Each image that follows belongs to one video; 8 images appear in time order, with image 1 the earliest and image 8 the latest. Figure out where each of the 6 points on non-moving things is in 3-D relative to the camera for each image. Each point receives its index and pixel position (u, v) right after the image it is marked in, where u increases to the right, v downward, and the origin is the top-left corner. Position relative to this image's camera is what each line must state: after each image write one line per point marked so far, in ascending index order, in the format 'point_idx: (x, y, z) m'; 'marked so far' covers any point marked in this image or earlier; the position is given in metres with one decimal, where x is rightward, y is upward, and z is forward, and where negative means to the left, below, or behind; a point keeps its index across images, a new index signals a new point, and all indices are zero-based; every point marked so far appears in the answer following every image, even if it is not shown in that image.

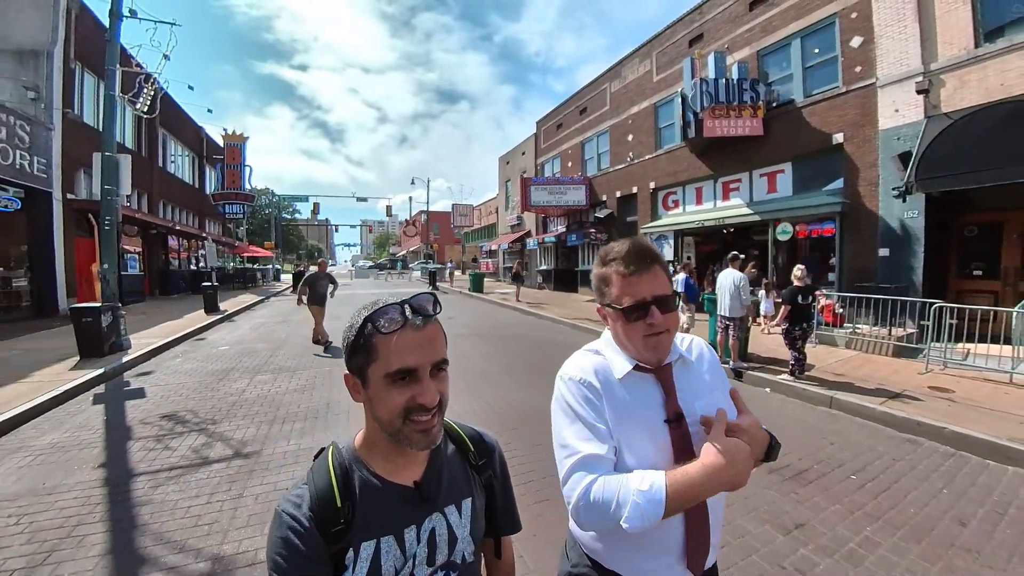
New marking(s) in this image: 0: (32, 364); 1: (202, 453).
0: (-6.6, -1.0, +7.0) m
1: (-2.4, -1.3, +3.9) m
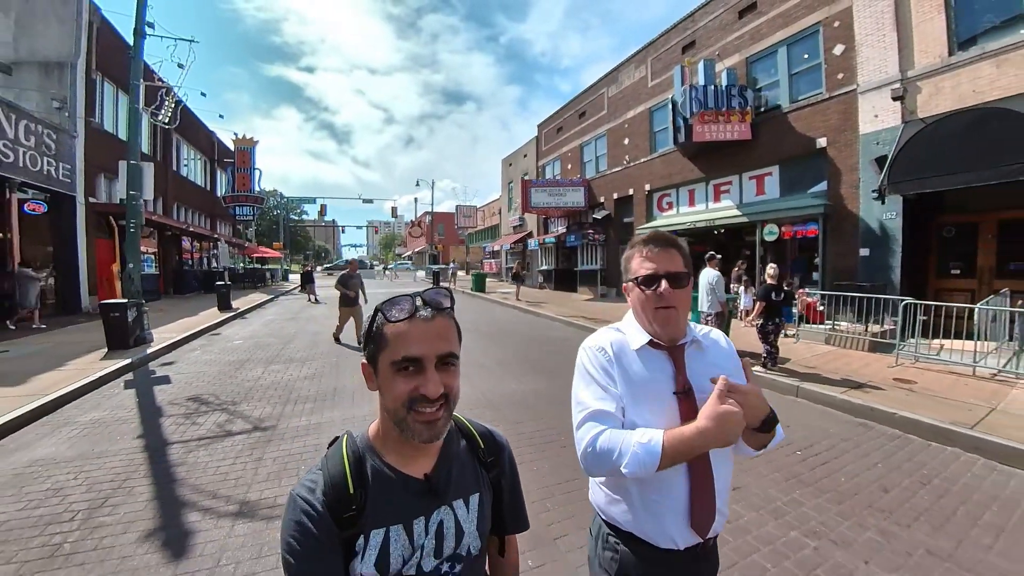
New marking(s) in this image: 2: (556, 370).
0: (-6.7, -1.0, +7.6) m
1: (-2.5, -1.2, +4.5) m
2: (+0.7, -1.4, +8.4) m
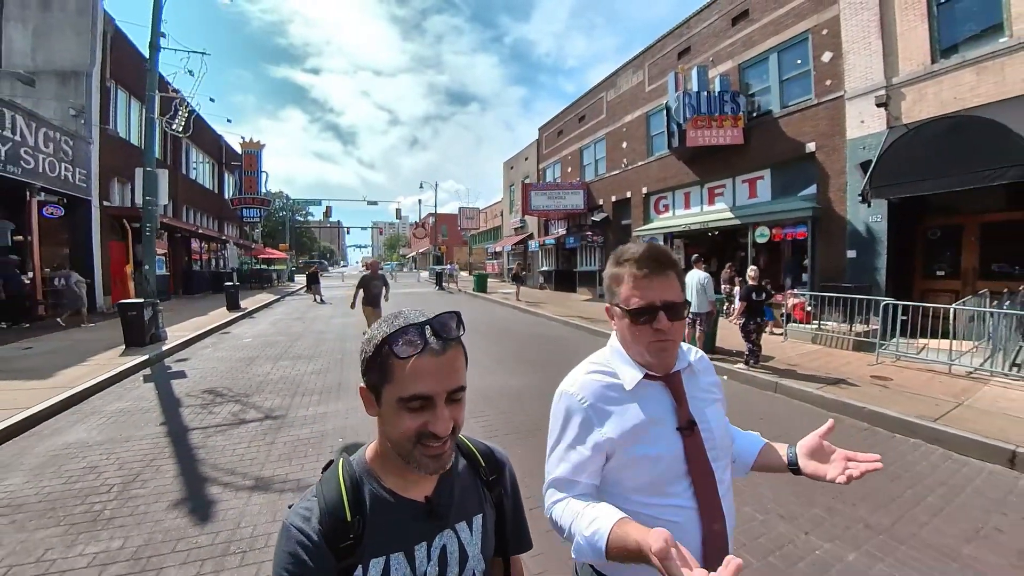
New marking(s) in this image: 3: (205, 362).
0: (-6.8, -1.0, +8.1) m
1: (-2.6, -1.2, +4.9) m
2: (+0.7, -1.4, +8.8) m
3: (-4.7, -1.1, +7.6) m
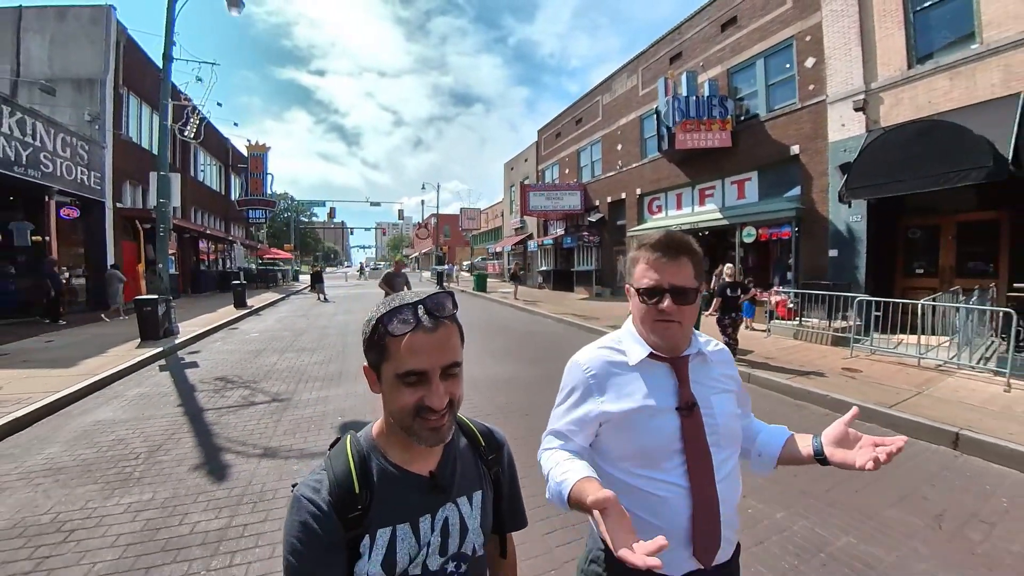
0: (-6.9, -1.0, +8.6) m
1: (-2.8, -1.2, +5.4) m
2: (+0.5, -1.4, +9.2) m
3: (-4.8, -1.1, +8.1) m
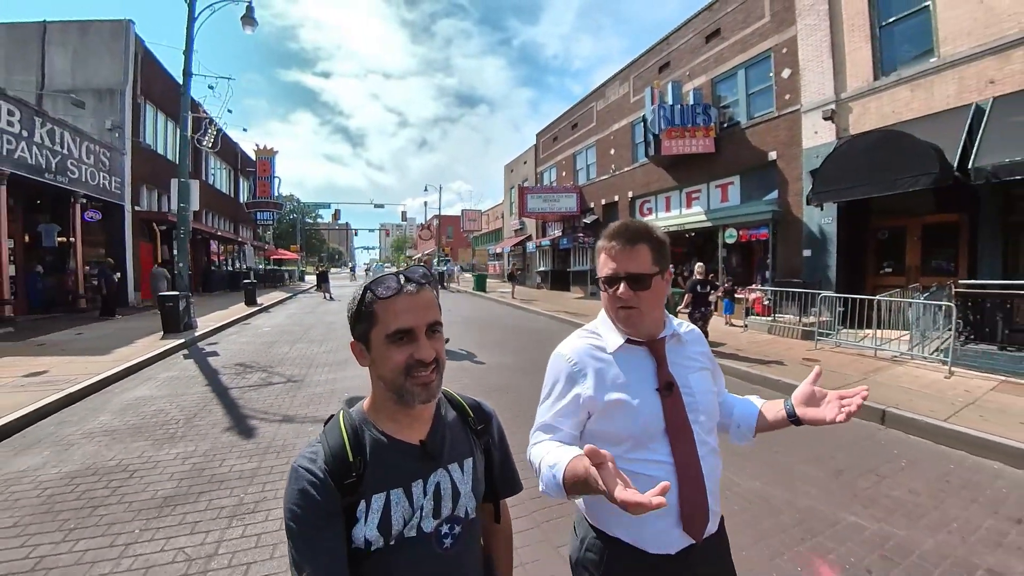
0: (-7.1, -0.9, +9.4) m
1: (-3.0, -1.1, +6.2) m
2: (+0.4, -1.3, +10.0) m
3: (-5.0, -1.0, +8.9) m
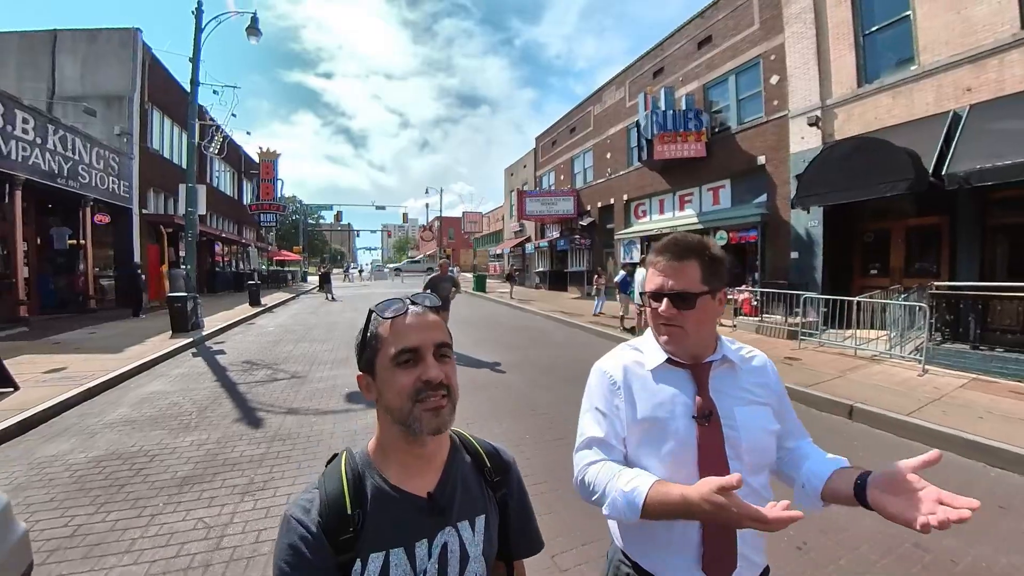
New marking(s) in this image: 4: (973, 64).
0: (-7.2, -0.9, +9.8) m
1: (-3.1, -1.1, +6.6) m
2: (+0.3, -1.3, +10.3) m
3: (-5.1, -1.0, +9.3) m
4: (+8.3, +4.0, +9.0) m
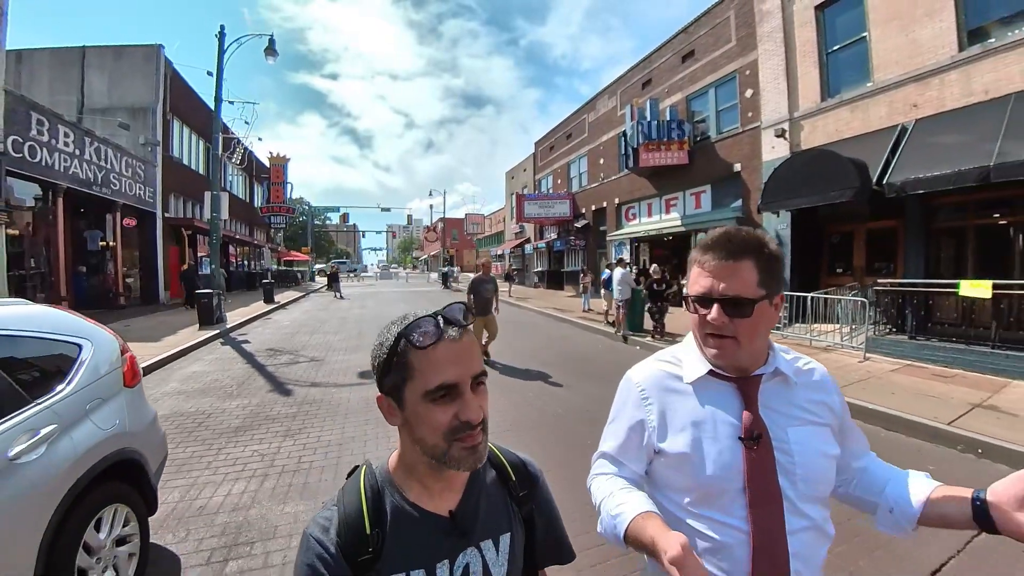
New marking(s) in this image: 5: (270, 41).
0: (-7.4, -0.9, +11.0) m
1: (-3.3, -1.1, +7.7) m
2: (+0.1, -1.3, +11.4) m
3: (-5.3, -1.0, +10.5) m
4: (+8.1, +4.1, +10.0) m
5: (-6.3, +6.5, +13.2) m
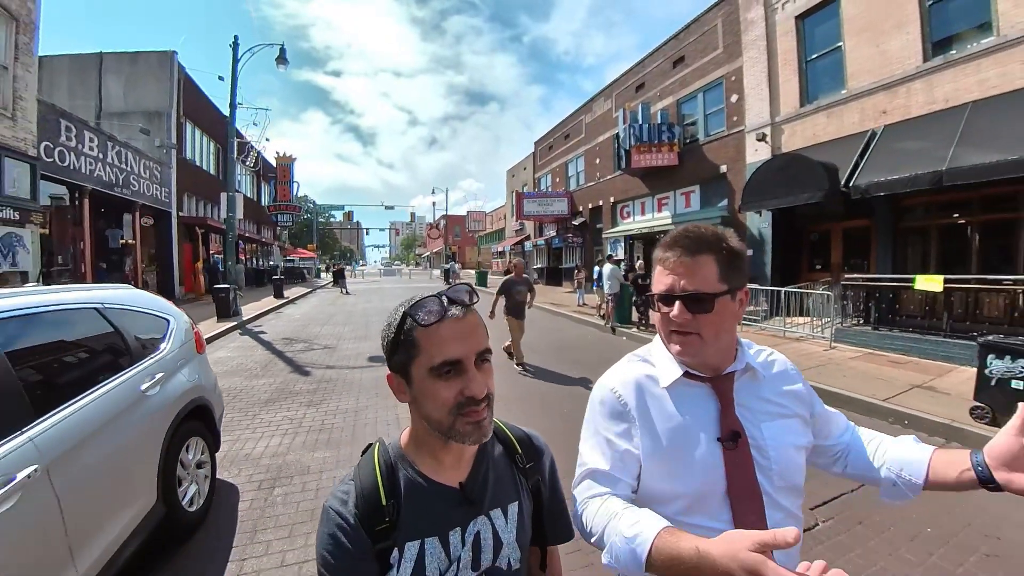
0: (-7.5, -0.8, +11.8) m
1: (-3.4, -1.0, +8.5) m
2: (0.0, -1.1, +12.2) m
3: (-5.3, -0.9, +11.3) m
4: (+8.0, +4.2, +10.7) m
5: (-6.4, +6.6, +14.0) m
